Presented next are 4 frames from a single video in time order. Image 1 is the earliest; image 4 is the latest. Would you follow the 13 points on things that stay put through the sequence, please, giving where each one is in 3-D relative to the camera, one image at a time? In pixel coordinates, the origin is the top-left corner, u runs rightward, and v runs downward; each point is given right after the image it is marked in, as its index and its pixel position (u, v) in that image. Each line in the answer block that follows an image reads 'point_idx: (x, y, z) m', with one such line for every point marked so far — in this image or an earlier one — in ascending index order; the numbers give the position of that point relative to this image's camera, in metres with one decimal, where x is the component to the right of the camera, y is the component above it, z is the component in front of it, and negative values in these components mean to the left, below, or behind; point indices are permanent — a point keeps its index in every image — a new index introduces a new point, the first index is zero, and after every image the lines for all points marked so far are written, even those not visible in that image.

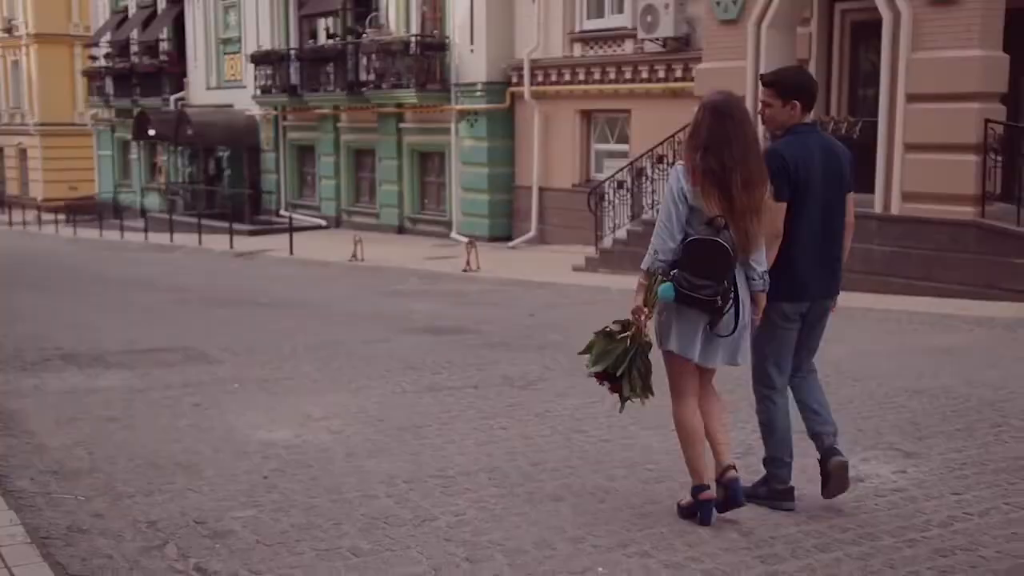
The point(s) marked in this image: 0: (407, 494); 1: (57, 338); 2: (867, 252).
0: (-0.4, -0.9, +5.0) m
1: (-4.0, -0.4, +10.4) m
2: (+4.0, +0.4, +13.5) m
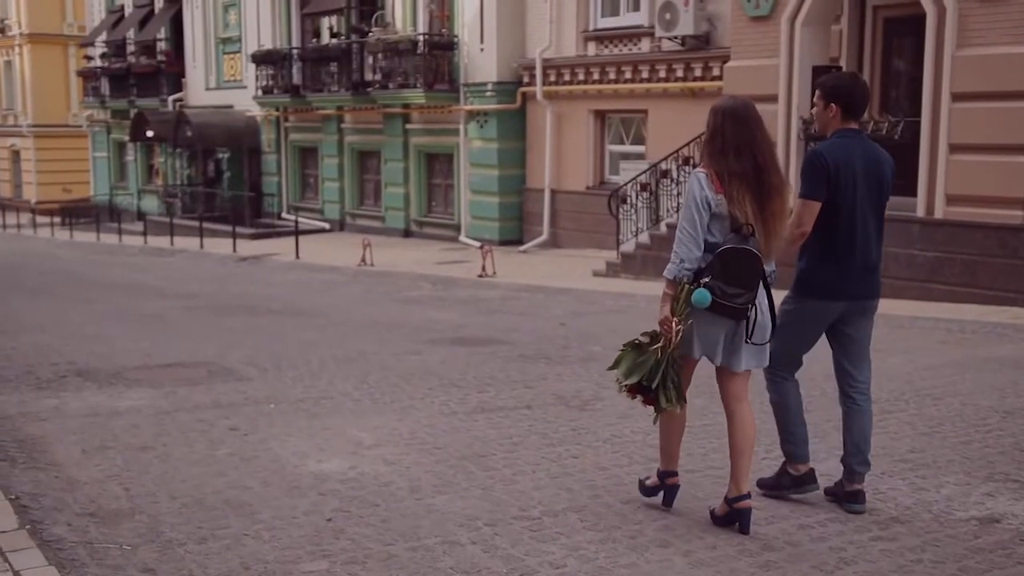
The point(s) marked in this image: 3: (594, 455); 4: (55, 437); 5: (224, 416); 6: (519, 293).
0: (-0.1, -0.9, +4.4) m
1: (-3.7, -0.5, +9.8) m
2: (+4.4, +0.3, +13.0) m
3: (+0.4, -0.8, +5.8) m
4: (-2.4, -0.8, +6.2) m
5: (-1.7, -0.7, +6.8) m
6: (+0.1, -0.1, +16.3) m
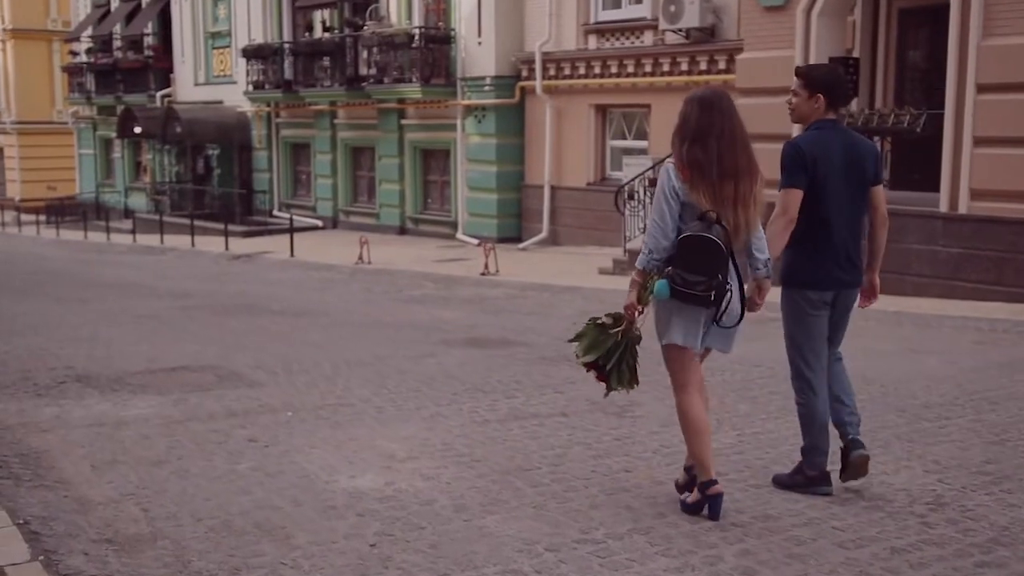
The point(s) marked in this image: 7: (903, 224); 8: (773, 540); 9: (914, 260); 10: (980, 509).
0: (+0.2, -0.9, +4.0) m
1: (-3.5, -0.5, +9.3) m
2: (+4.5, +0.4, +12.6) m
3: (+0.6, -0.8, +5.4) m
4: (-2.2, -0.8, +5.7) m
5: (-1.5, -0.7, +6.4) m
6: (+0.2, 0.0, +15.8) m
7: (+4.2, +0.7, +12.9) m
8: (+0.9, -0.9, +4.3) m
9: (+4.3, +0.3, +12.8) m
10: (+1.9, -0.9, +4.7) m
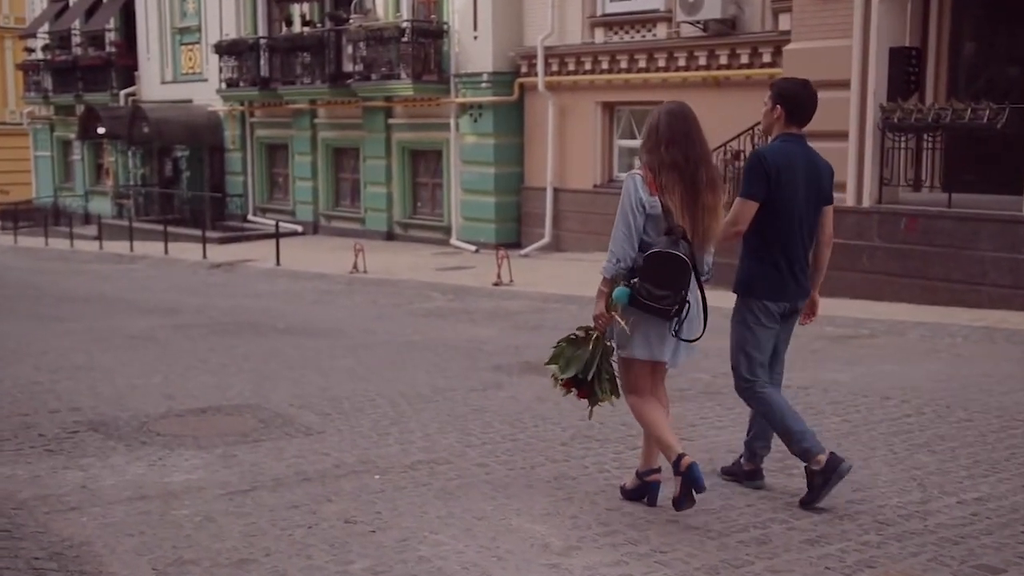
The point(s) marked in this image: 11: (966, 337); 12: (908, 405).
0: (+0.9, -1.1, +2.7) m
1: (-3.0, -0.7, +7.9) m
2: (+4.9, +0.2, +11.5) m
3: (+1.3, -0.9, +4.1) m
4: (-1.5, -0.9, +4.3) m
5: (-0.8, -0.9, +5.0) m
6: (+0.4, -0.2, +14.5) m
7: (+4.6, +0.6, +11.8) m
8: (+1.7, -1.0, +3.0) m
9: (+4.7, +0.2, +11.7) m
10: (+2.6, -1.0, +3.4) m
11: (+4.0, -0.4, +10.5) m
12: (+2.4, -0.7, +7.3) m
